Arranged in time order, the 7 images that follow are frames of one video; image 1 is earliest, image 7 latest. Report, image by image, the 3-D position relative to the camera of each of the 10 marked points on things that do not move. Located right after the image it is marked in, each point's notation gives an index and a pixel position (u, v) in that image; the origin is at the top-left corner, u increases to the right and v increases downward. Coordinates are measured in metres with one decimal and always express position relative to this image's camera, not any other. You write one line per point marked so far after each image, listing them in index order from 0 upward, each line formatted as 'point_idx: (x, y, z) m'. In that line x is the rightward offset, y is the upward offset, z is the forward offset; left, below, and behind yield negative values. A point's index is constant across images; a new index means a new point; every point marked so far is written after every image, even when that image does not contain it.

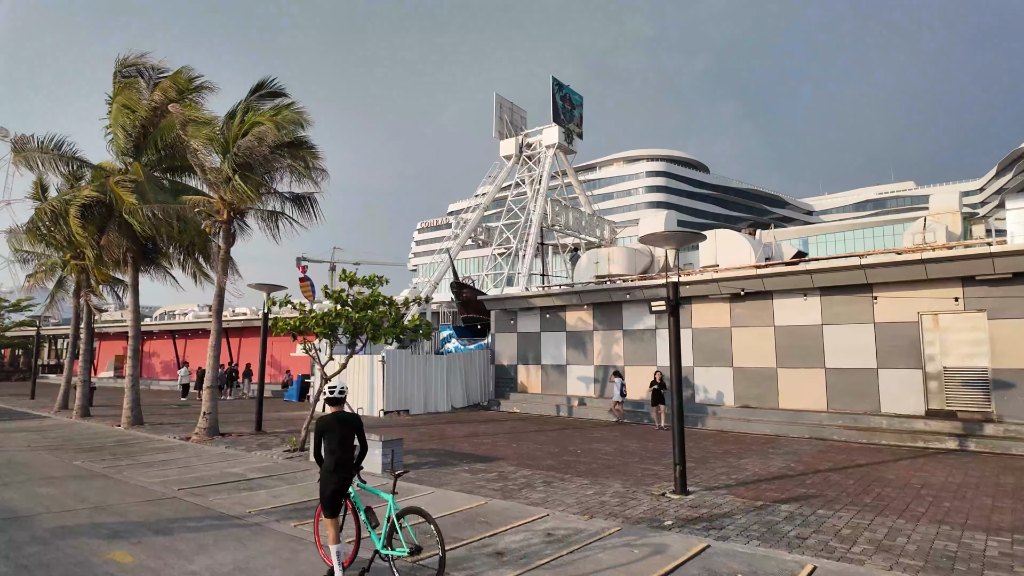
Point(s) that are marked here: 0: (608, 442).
0: (+2.2, -3.5, +13.3) m
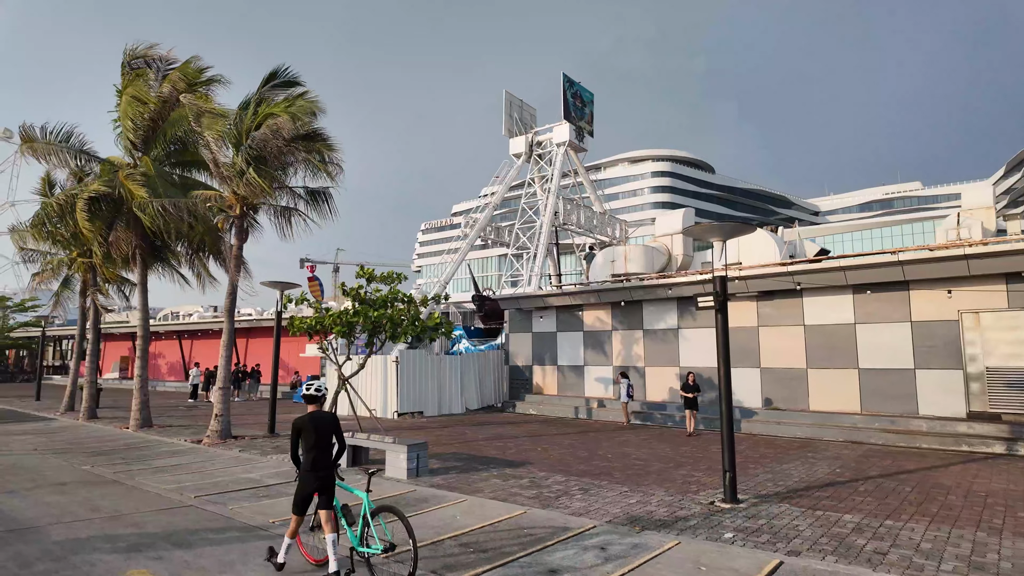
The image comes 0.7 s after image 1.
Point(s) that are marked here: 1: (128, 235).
0: (+2.7, -3.5, +12.7) m
1: (-10.1, +1.4, +15.4) m
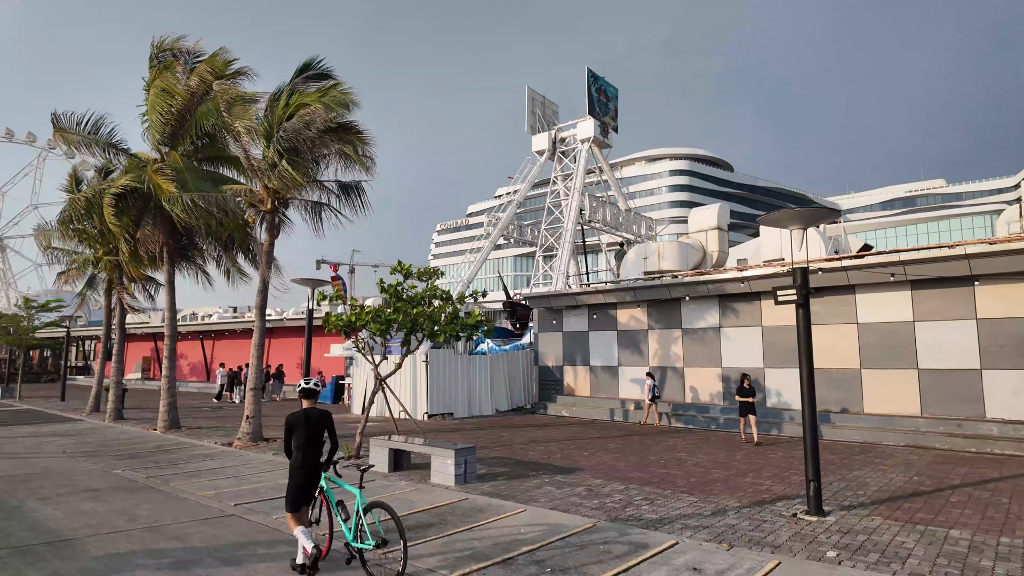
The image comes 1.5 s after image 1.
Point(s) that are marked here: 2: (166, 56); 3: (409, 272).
0: (+3.6, -3.4, +12.0) m
1: (-9.2, +1.5, +15.1) m
2: (-9.1, +6.1, +15.4) m
3: (-2.1, +0.3, +12.1) m
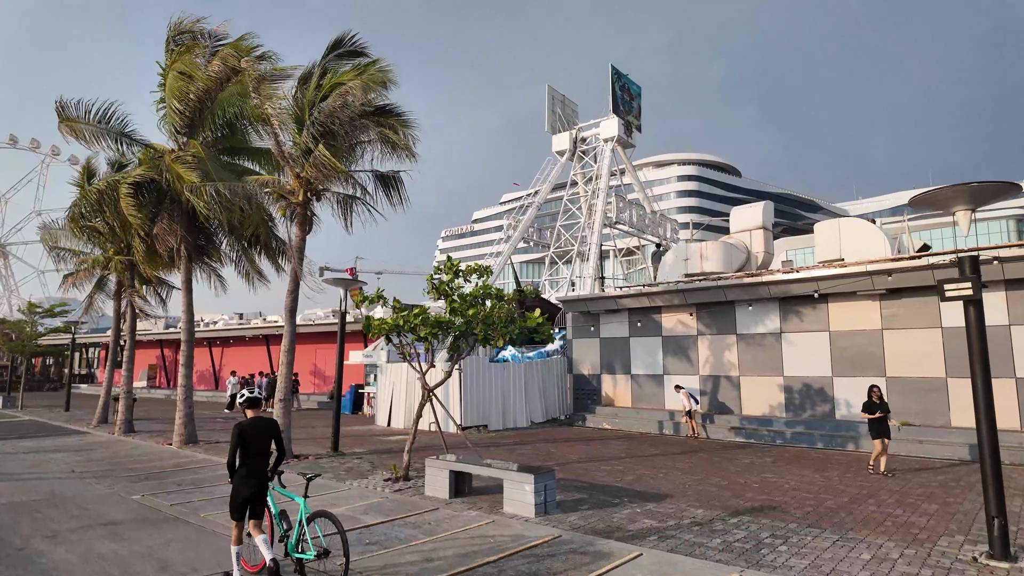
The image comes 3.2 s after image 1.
0: (+4.8, -3.4, +10.7) m
1: (-8.0, +1.4, +13.8) m
2: (-7.9, +6.1, +14.2) m
3: (-1.0, +0.3, +10.8) m
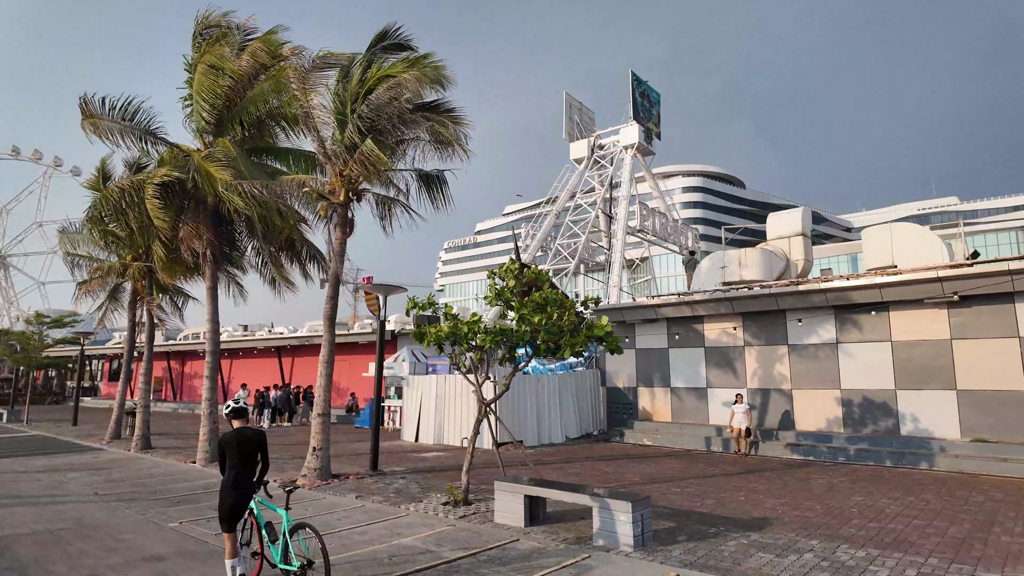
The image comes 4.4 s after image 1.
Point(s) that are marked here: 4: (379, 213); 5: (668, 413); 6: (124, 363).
0: (+5.9, -3.5, +9.8) m
1: (-6.9, +1.3, +13.0) m
2: (-6.9, +5.9, +13.5) m
3: (+0.1, +0.3, +10.0) m
4: (-2.9, +1.6, +12.7) m
5: (+4.8, -3.9, +18.1) m
6: (-13.1, -2.5, +19.8) m
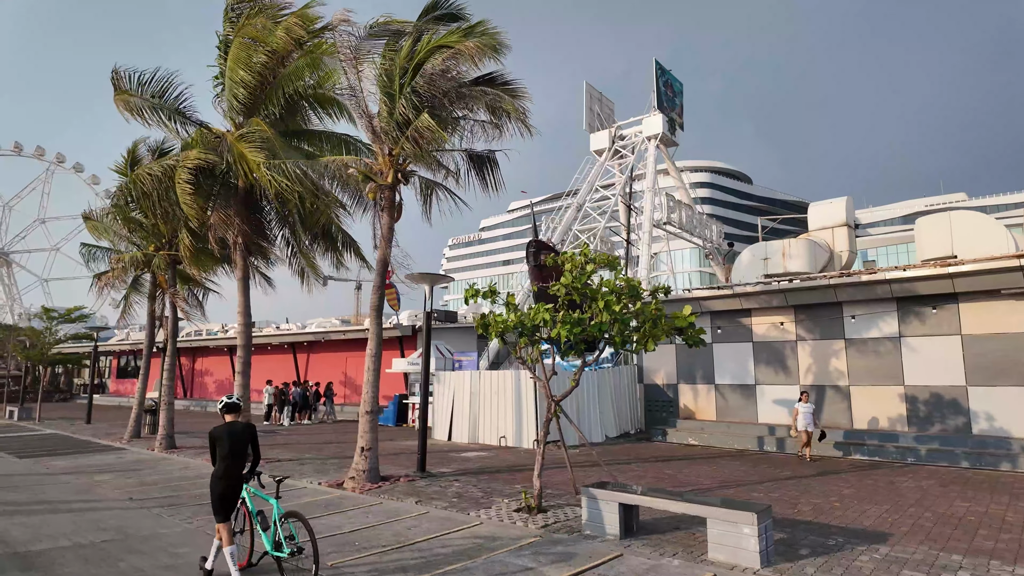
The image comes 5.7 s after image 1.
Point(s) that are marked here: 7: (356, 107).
0: (+7.0, -3.3, +9.0) m
1: (-5.8, +1.5, +12.2) m
2: (-5.8, +6.1, +12.6) m
3: (+1.2, +0.5, +9.2) m
4: (-1.8, +1.8, +11.9) m
5: (+5.9, -3.6, +17.3) m
6: (-12.0, -2.3, +19.0) m
7: (-2.8, +3.3, +10.5) m
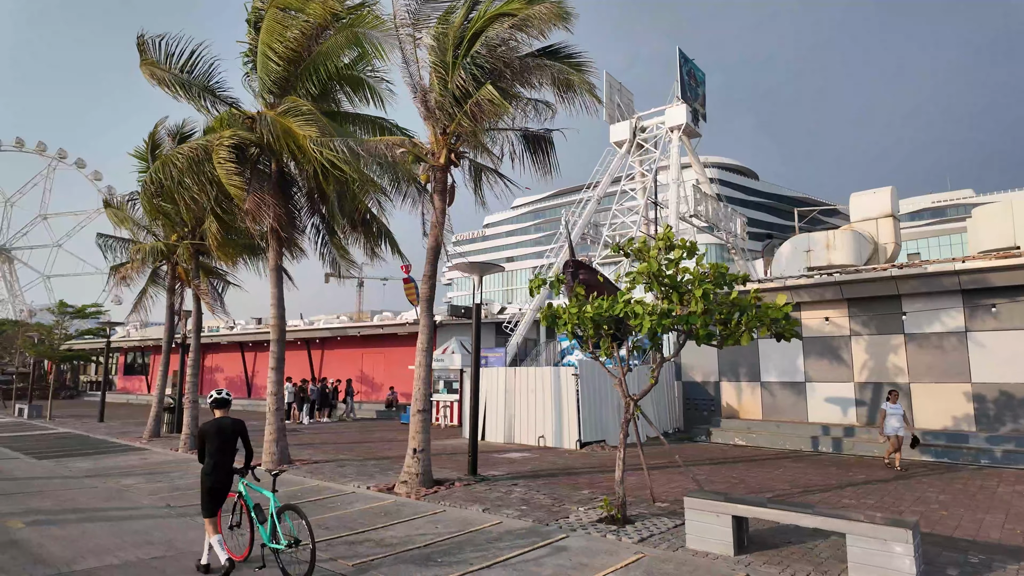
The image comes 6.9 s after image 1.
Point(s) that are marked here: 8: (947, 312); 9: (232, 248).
0: (+8.0, -3.1, +8.3) m
1: (-4.8, +1.7, +11.4) m
2: (-4.7, +6.3, +11.9) m
3: (+2.3, +0.6, +8.4) m
4: (-0.8, +2.0, +11.1) m
5: (+7.0, -3.4, +16.5) m
6: (-10.9, -2.1, +18.2) m
7: (-1.8, +3.4, +9.7) m
8: (+10.3, -0.6, +13.9) m
9: (-6.3, +0.9, +13.1) m
